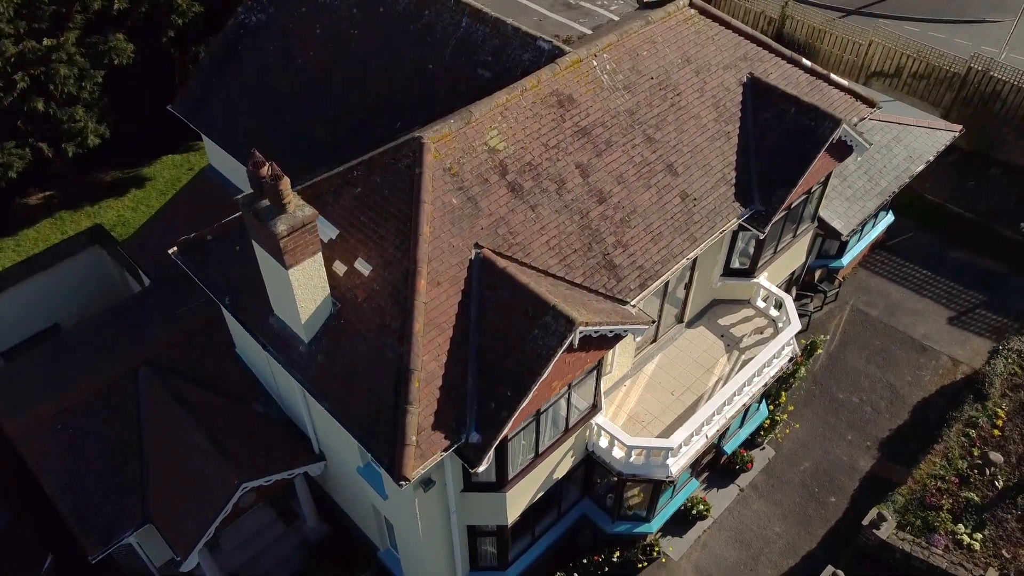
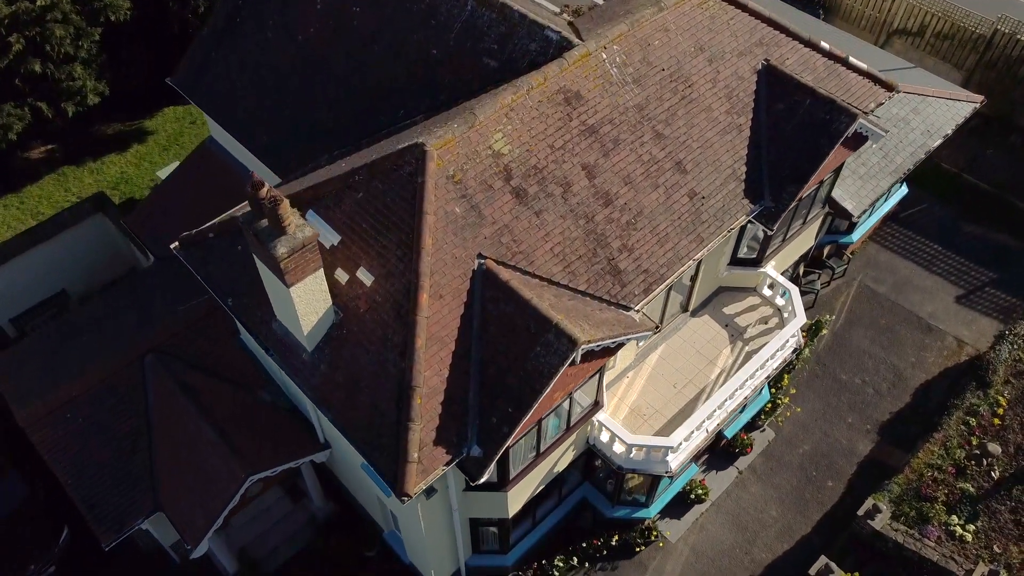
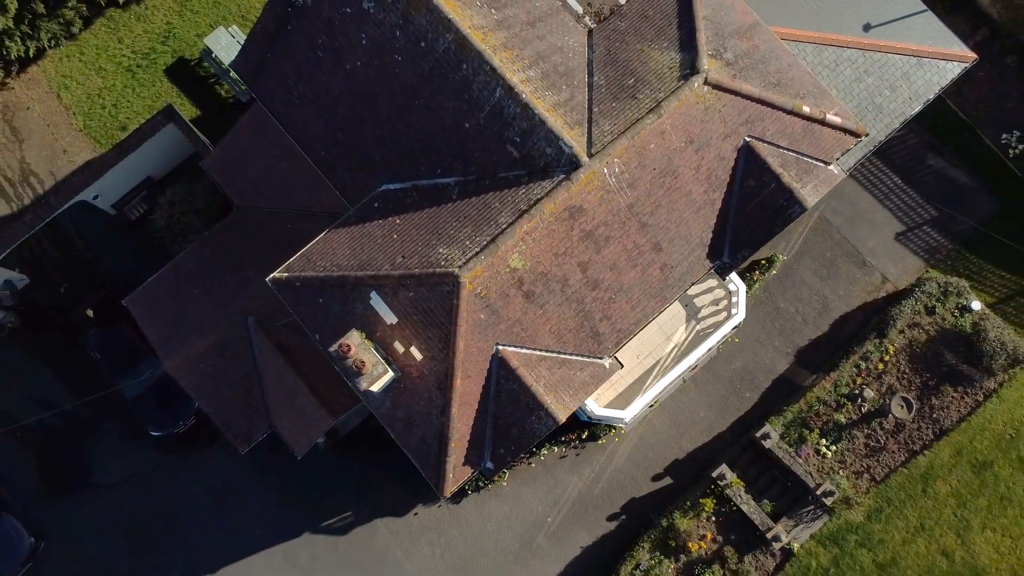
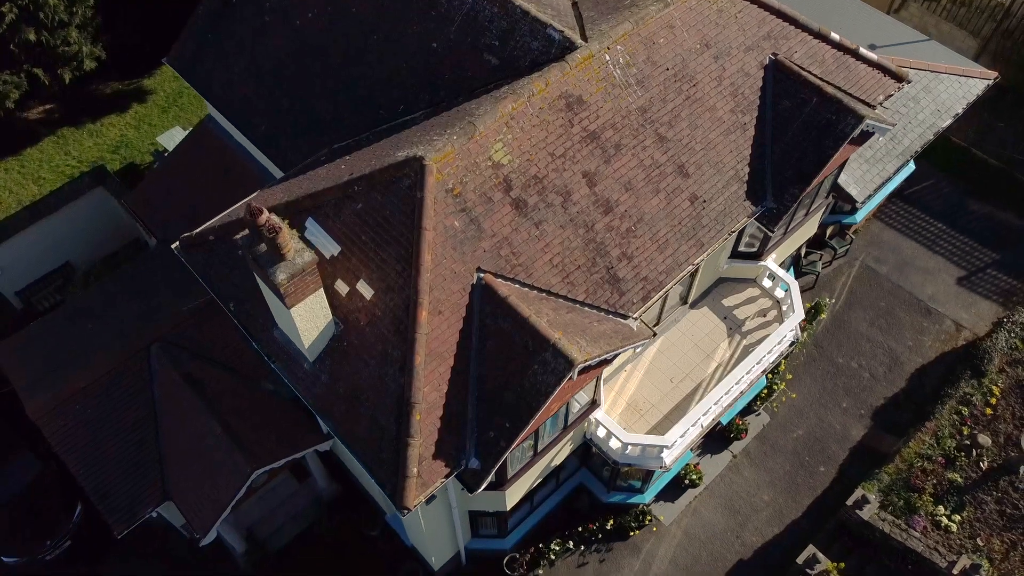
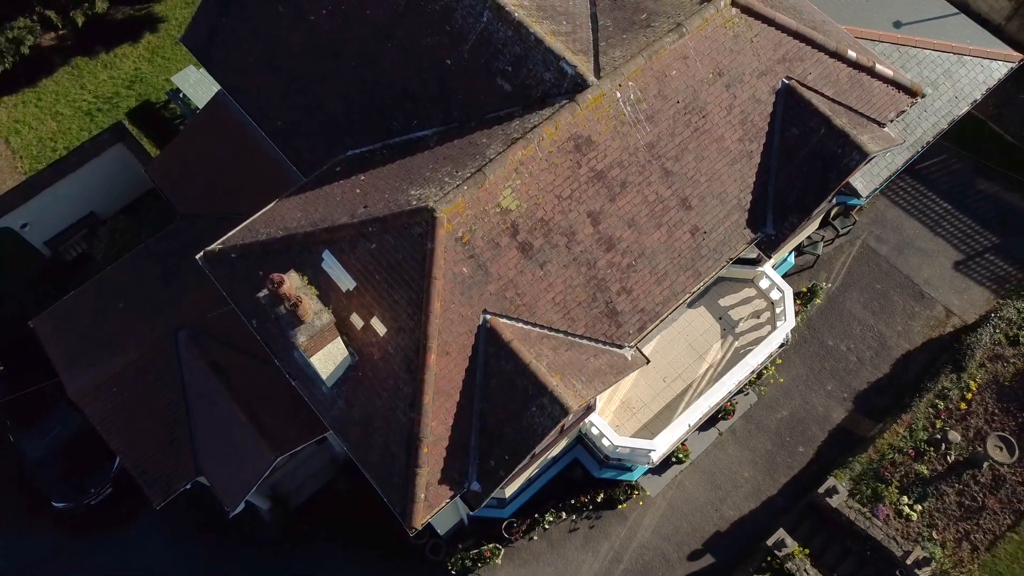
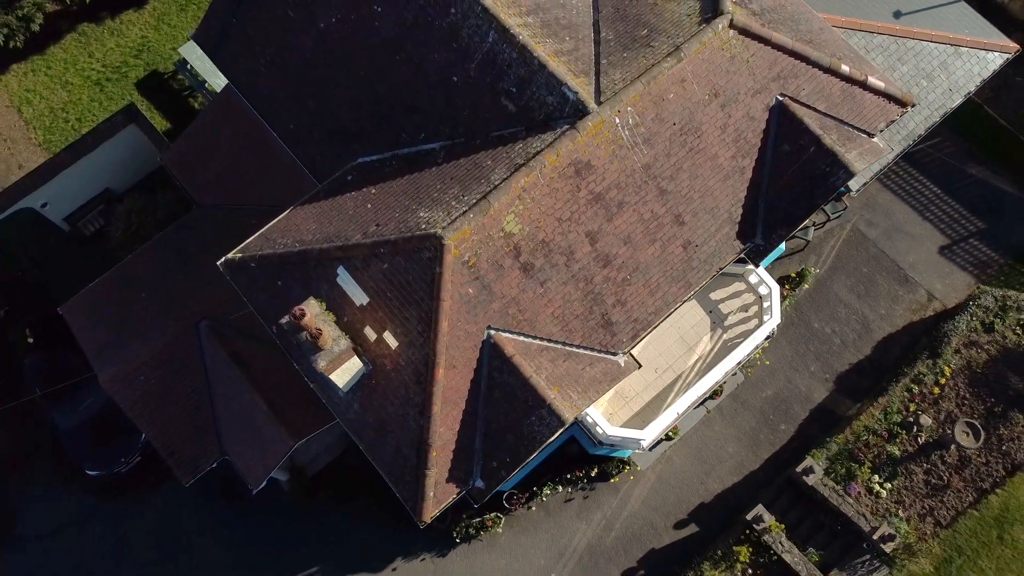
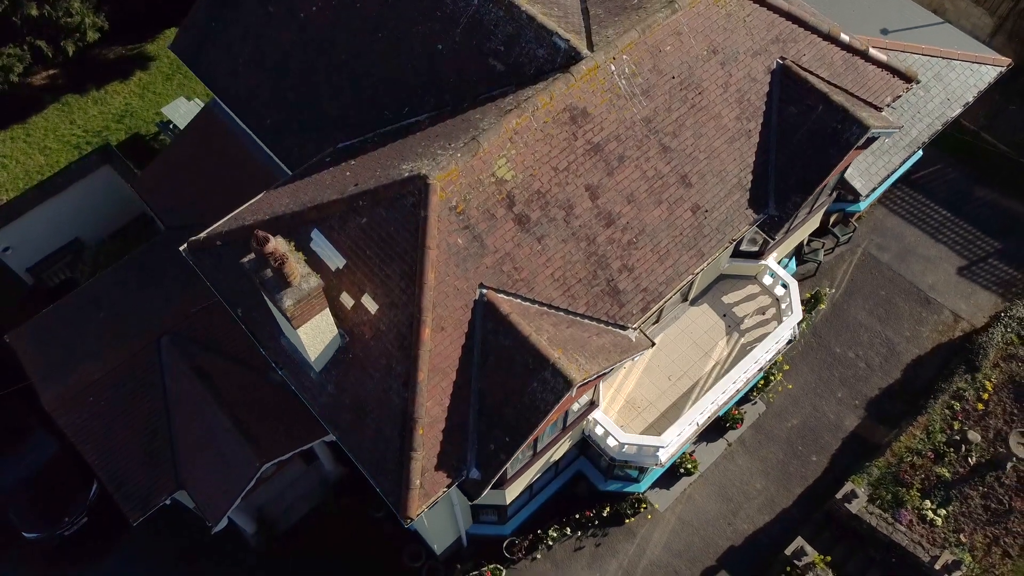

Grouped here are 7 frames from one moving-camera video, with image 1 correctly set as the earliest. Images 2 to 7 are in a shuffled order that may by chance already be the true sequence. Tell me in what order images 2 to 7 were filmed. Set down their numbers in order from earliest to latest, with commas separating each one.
2, 4, 7, 5, 6, 3
